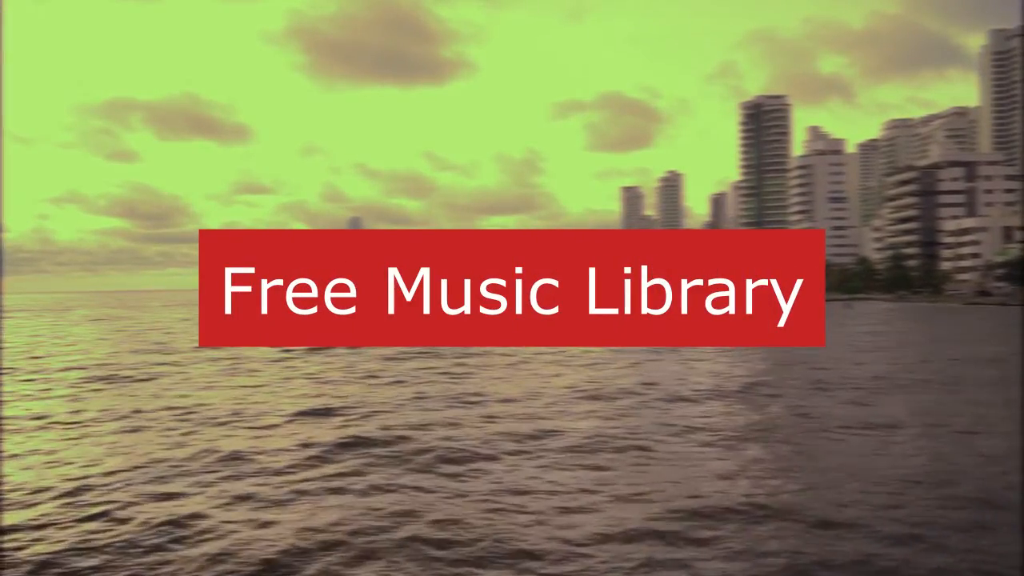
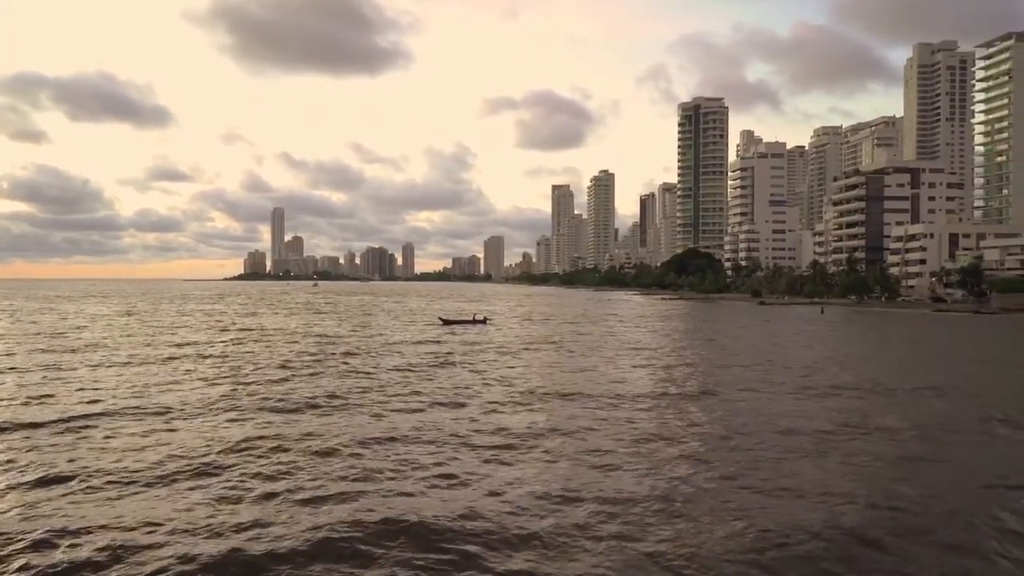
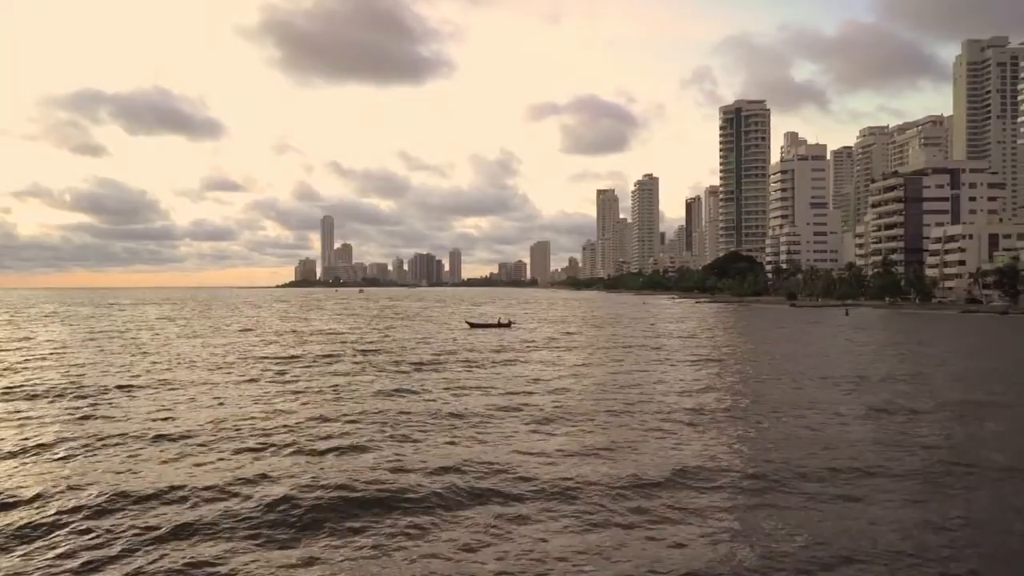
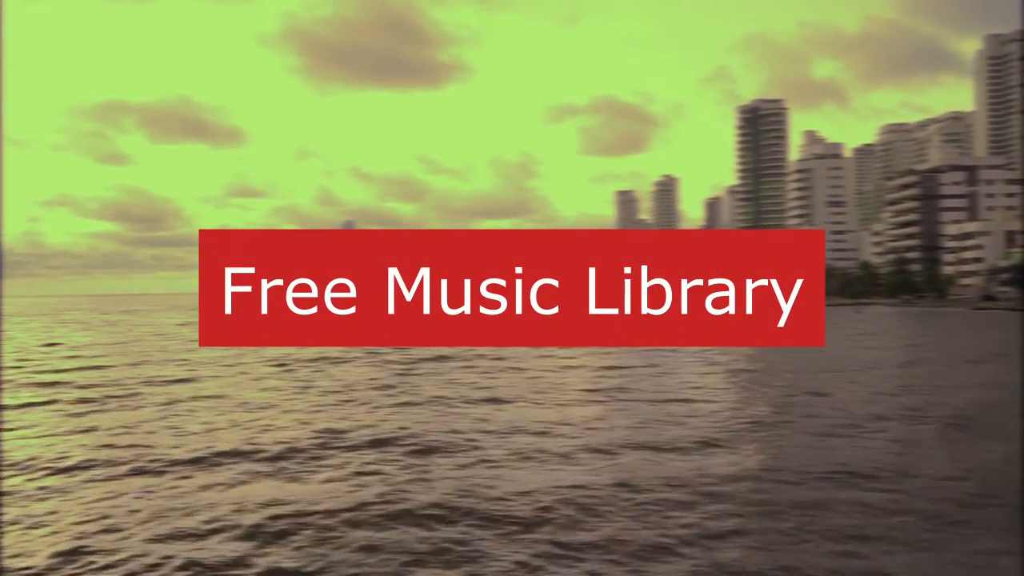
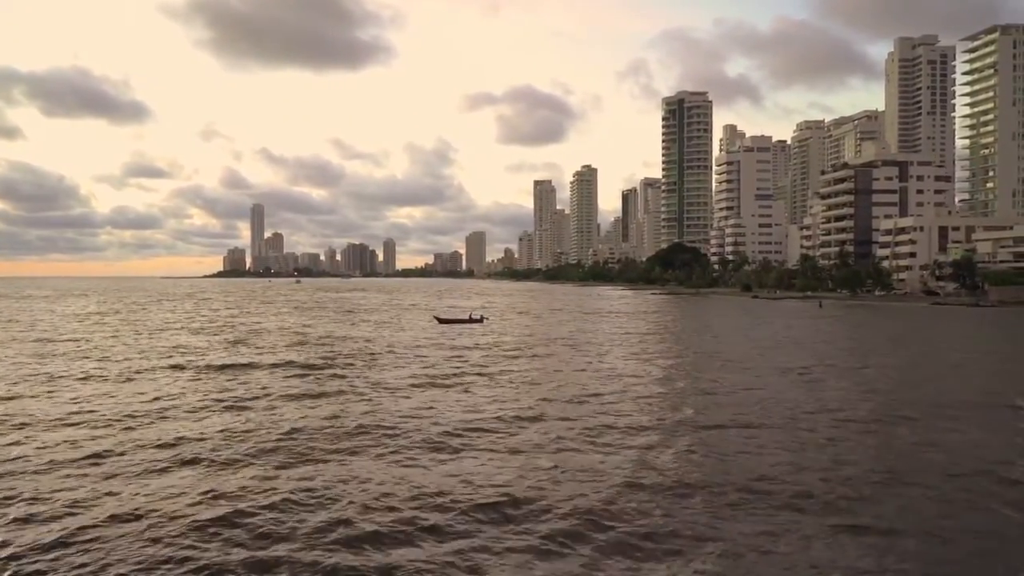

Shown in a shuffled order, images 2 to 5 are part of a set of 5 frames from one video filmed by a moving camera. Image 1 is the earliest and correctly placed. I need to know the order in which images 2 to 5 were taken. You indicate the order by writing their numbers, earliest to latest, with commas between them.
4, 3, 2, 5
